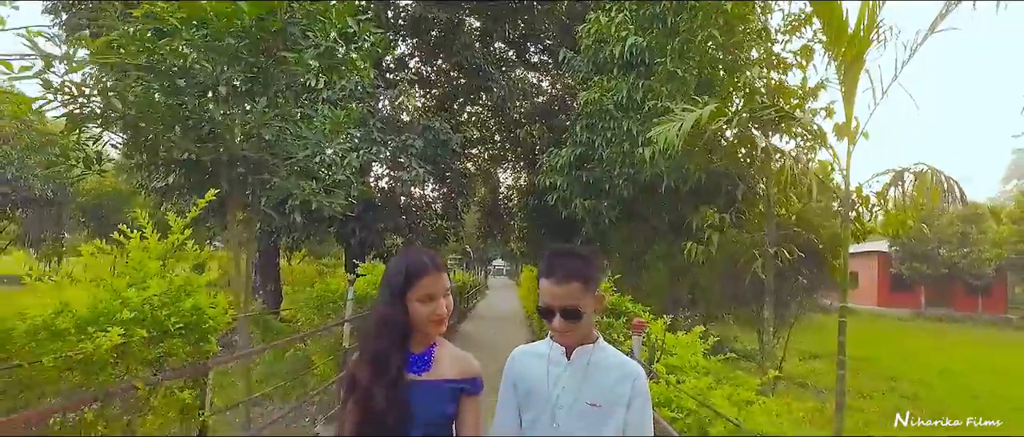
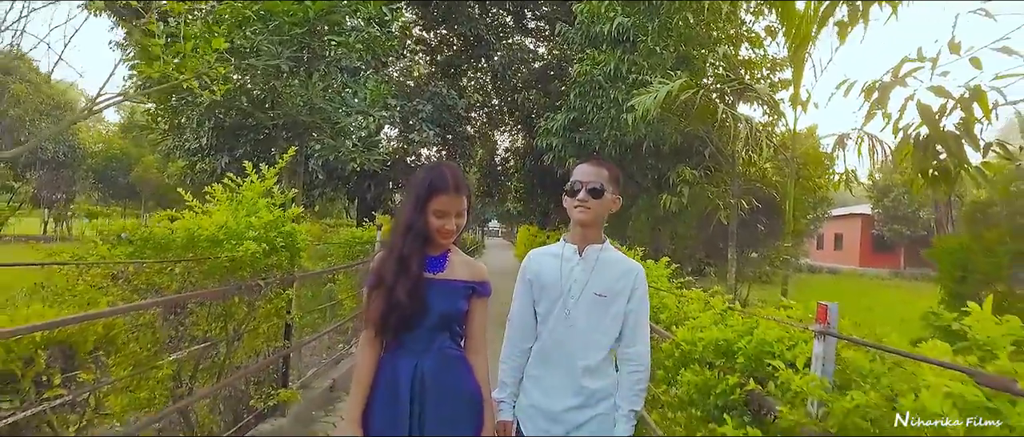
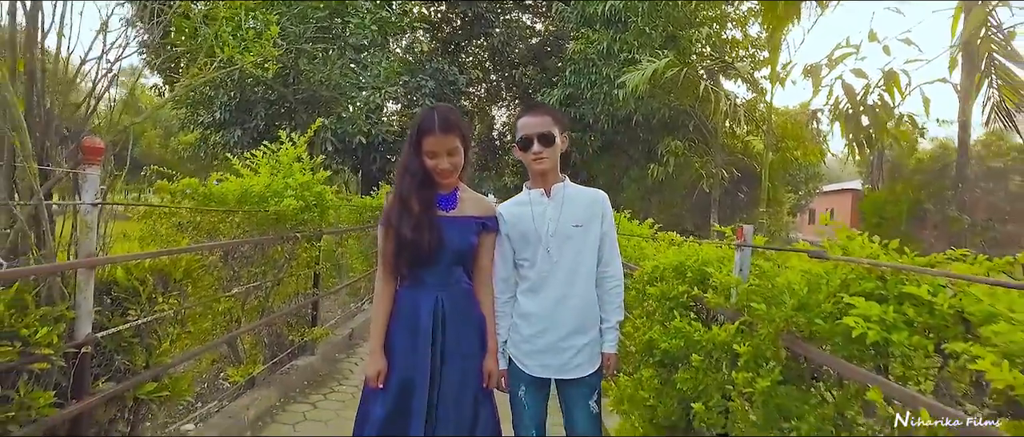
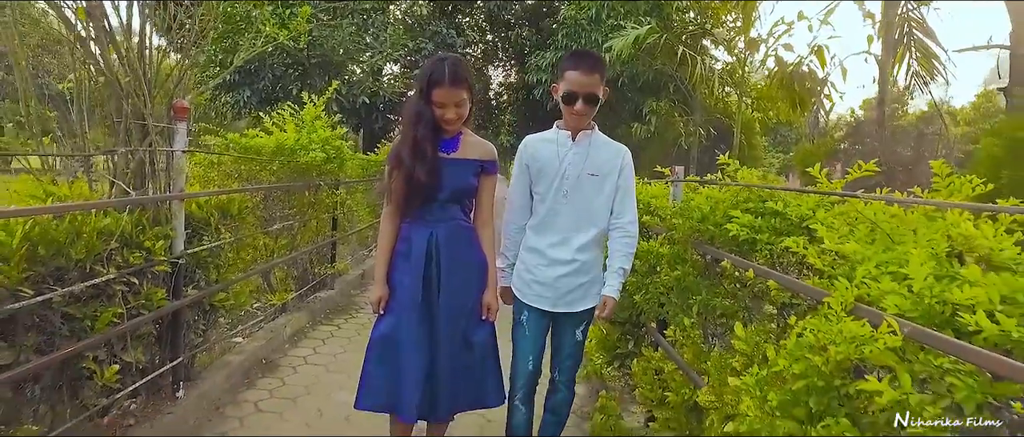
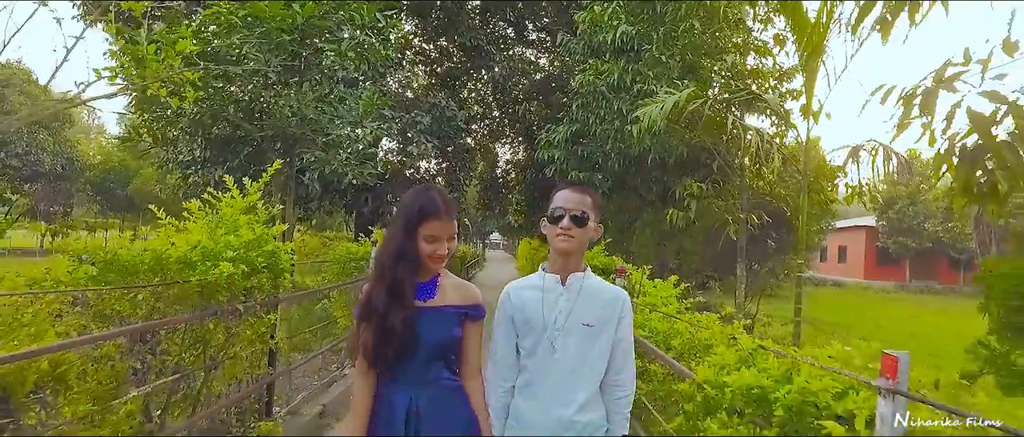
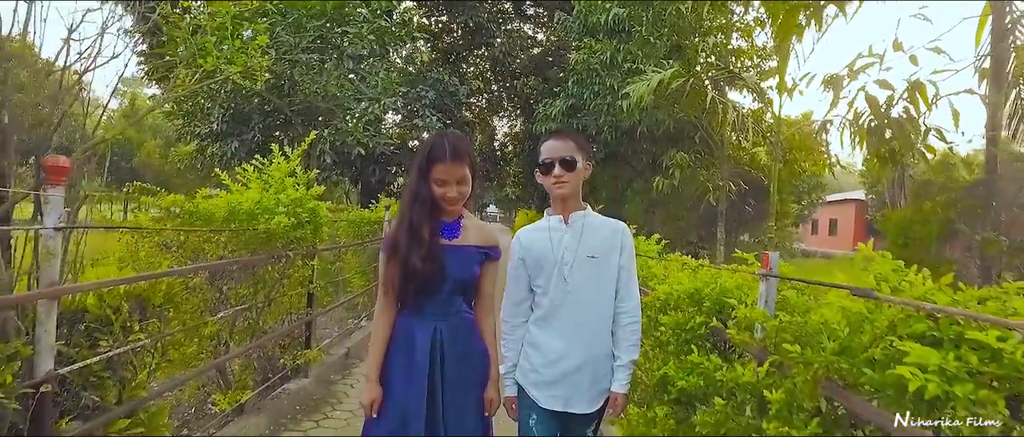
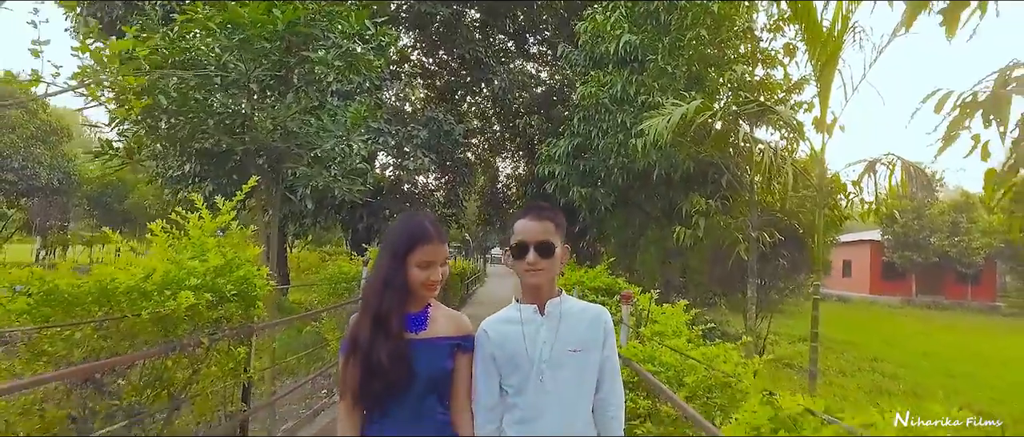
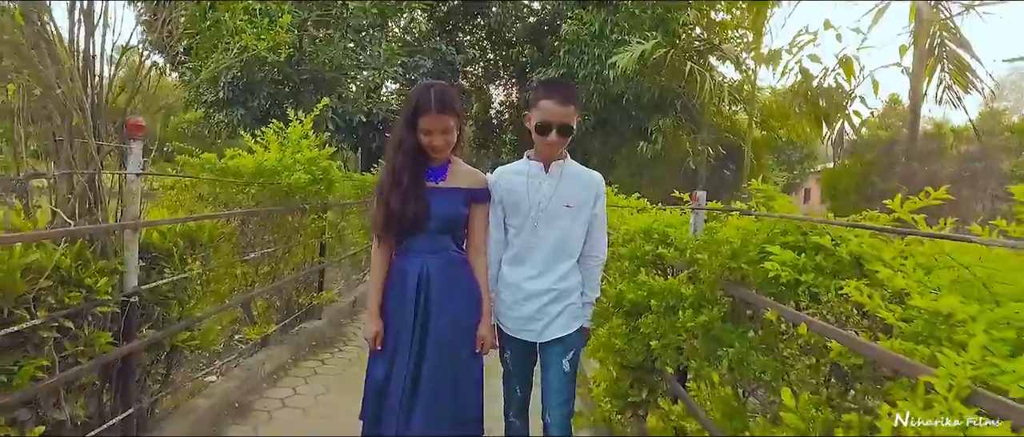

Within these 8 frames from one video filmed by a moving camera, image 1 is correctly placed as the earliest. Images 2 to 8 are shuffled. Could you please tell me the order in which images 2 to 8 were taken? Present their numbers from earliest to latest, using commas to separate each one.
7, 5, 2, 6, 3, 8, 4
